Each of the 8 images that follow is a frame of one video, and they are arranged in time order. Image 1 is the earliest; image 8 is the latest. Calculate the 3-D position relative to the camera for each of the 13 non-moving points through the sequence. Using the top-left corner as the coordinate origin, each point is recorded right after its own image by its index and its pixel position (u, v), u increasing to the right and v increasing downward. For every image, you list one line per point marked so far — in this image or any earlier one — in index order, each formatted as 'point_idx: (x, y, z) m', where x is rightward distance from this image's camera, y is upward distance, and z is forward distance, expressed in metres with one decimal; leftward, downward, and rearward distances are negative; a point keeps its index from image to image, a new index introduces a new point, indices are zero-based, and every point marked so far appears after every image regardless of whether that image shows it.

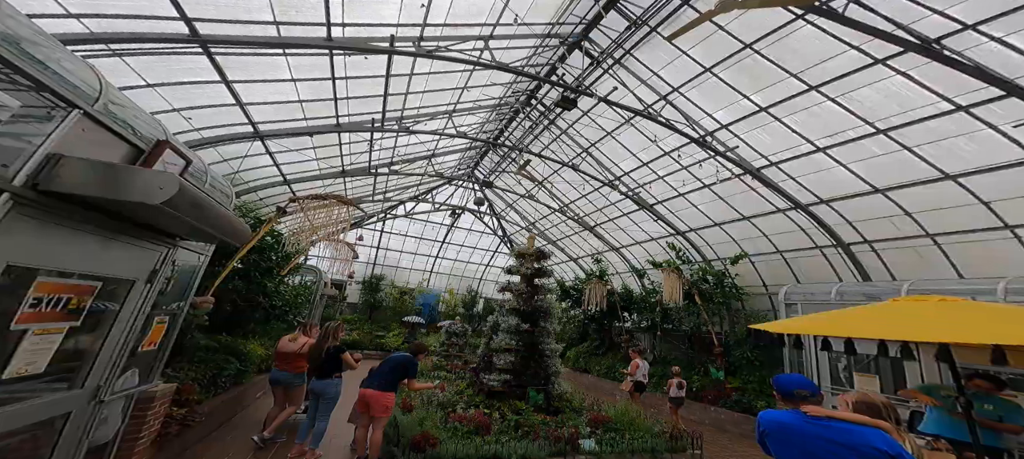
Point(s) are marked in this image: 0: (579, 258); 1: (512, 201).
0: (+3.8, -1.4, +19.7) m
1: (0.0, +1.4, +19.0) m
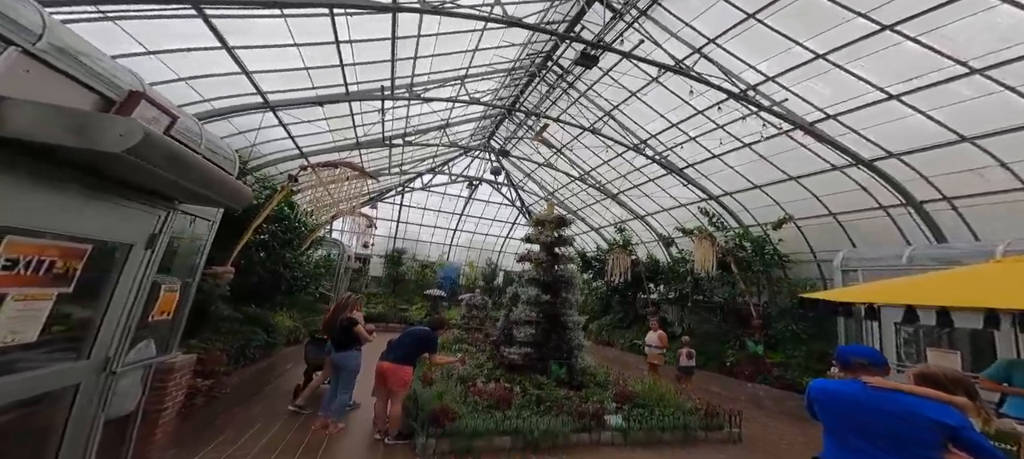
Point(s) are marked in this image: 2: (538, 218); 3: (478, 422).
0: (+4.8, +0.2, +19.1) m
1: (+0.9, +2.9, +18.4) m
2: (+0.5, +0.2, +7.1) m
3: (-0.4, -2.2, +4.1) m
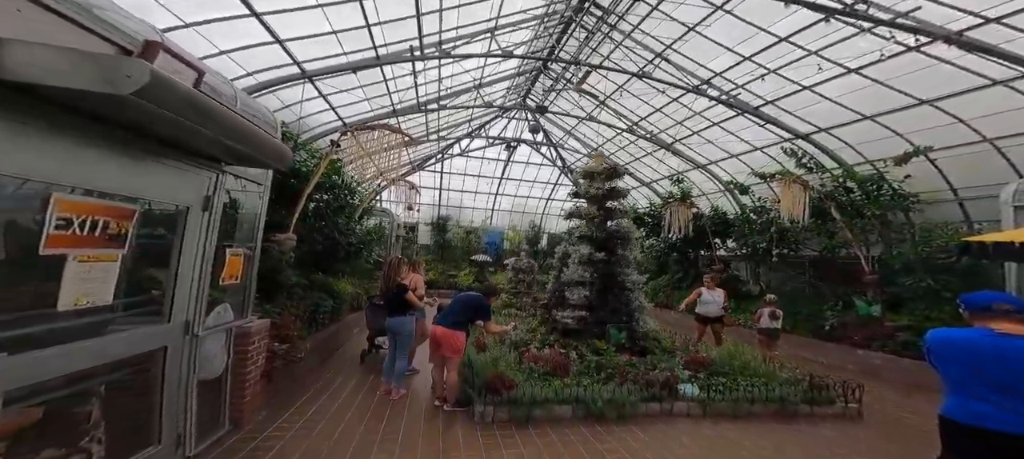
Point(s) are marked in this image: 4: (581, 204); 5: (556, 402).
0: (+6.9, +2.3, +17.8) m
1: (+2.8, +4.8, +17.3) m
2: (+1.3, +1.0, +6.4) m
3: (+0.2, -1.7, +3.8) m
4: (+1.2, +0.4, +6.4) m
5: (+0.4, -1.8, +3.8) m
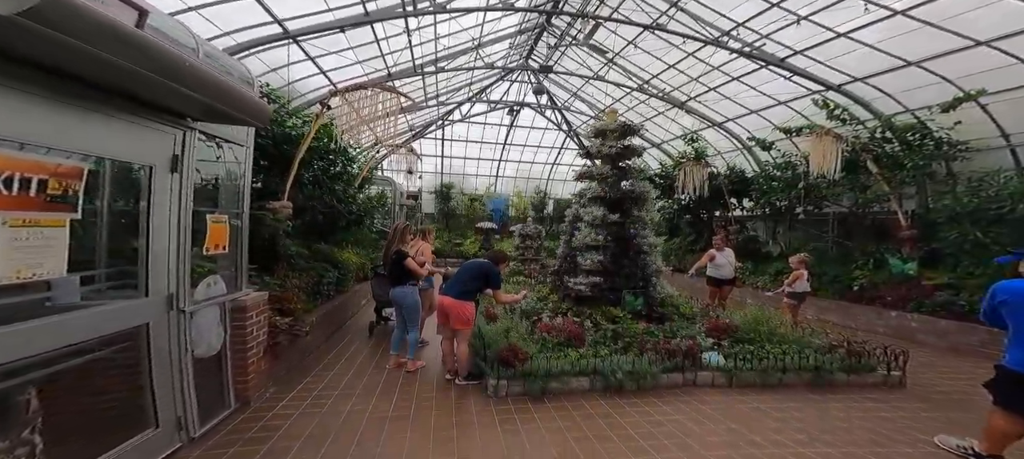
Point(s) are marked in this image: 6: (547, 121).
0: (+7.1, +4.0, +17.2) m
1: (+2.9, +6.3, +16.5) m
2: (+1.4, +1.6, +6.0) m
3: (+0.4, -1.3, +3.6) m
4: (+1.3, +1.0, +6.0) m
5: (+0.6, -1.4, +3.6) m
6: (+1.8, +5.6, +19.2) m
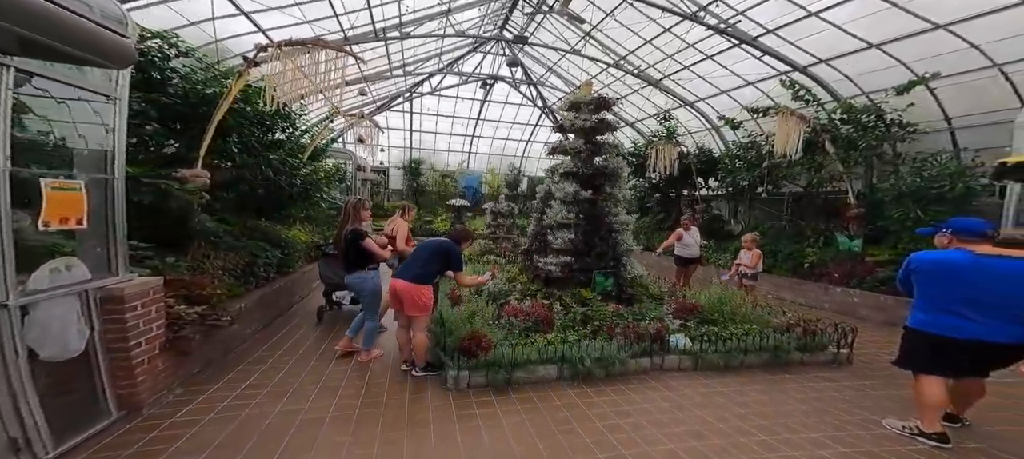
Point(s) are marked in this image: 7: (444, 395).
0: (+5.9, +5.0, +17.0) m
1: (+1.8, +7.3, +15.9) m
2: (+0.9, +2.0, +5.6) m
3: (0.0, -1.1, +3.4) m
4: (+0.8, +1.4, +5.7) m
5: (+0.2, -1.2, +3.4) m
6: (+0.5, +6.7, +18.6) m
7: (-0.6, -1.3, +3.0) m
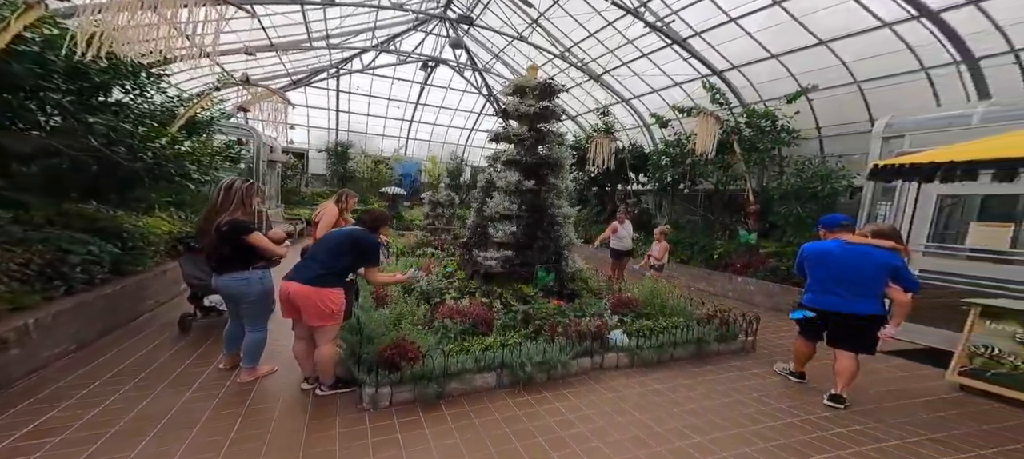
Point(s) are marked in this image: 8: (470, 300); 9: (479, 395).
0: (+3.2, +5.3, +17.2) m
1: (-0.6, +7.6, +15.4) m
2: (+0.1, +2.1, +5.2) m
3: (-0.5, -1.0, +3.0) m
4: (-0.1, +1.5, +5.3) m
5: (-0.3, -1.2, +3.0) m
6: (-2.3, +7.2, +17.9) m
7: (-1.0, -1.3, +2.5) m
8: (-0.5, -0.8, +4.2) m
9: (-0.3, -1.3, +2.9) m
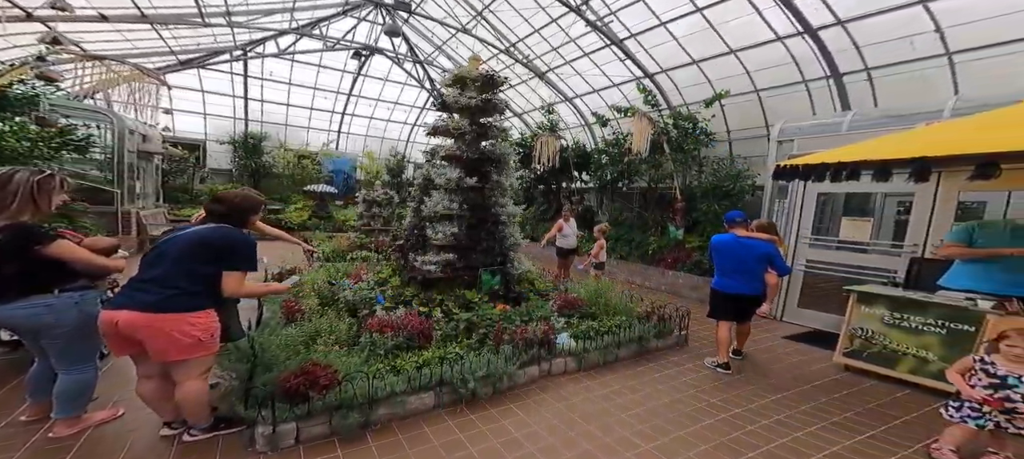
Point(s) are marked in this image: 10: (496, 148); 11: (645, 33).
0: (+0.6, +5.4, +17.2) m
1: (-2.9, +7.7, +14.9) m
2: (-0.7, +2.1, +4.9) m
3: (-0.9, -1.1, +2.6) m
4: (-0.9, +1.5, +5.0) m
5: (-0.7, -1.2, +2.7) m
6: (-5.0, +7.2, +17.1) m
7: (-1.4, -1.3, +2.1) m
8: (-1.1, -0.8, +3.9) m
9: (-0.7, -1.3, +2.6) m
10: (-0.2, +1.1, +4.9) m
11: (+3.6, +5.1, +9.6) m
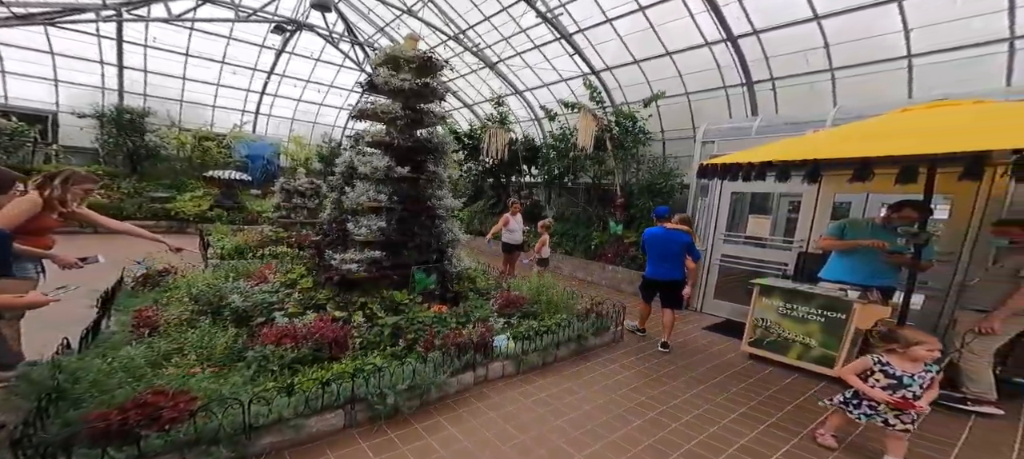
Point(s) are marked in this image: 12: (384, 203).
0: (-1.7, +5.6, +16.7) m
1: (-4.9, +7.9, +14.0) m
2: (-1.5, +2.1, +4.4) m
3: (-1.4, -1.0, +2.2) m
4: (-1.6, +1.6, +4.5) m
5: (-1.2, -1.1, +2.3) m
6: (-7.2, +7.4, +15.9) m
7: (-1.8, -1.3, +1.6) m
8: (-1.7, -0.8, +3.4) m
9: (-1.2, -1.3, +2.2) m
10: (-1.0, +1.2, +4.6) m
11: (+2.2, +5.2, +9.6) m
12: (-1.4, +0.3, +4.3) m
